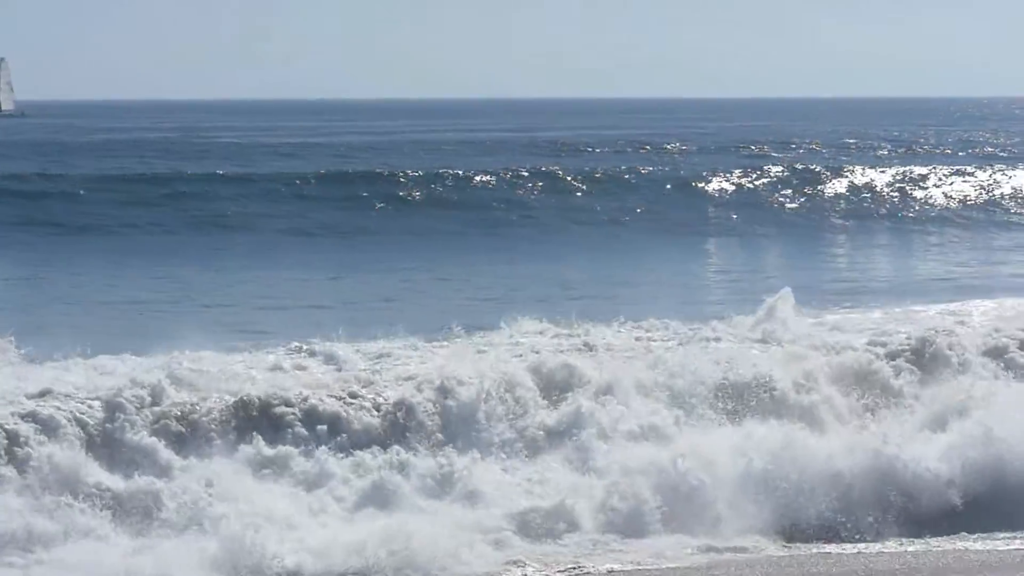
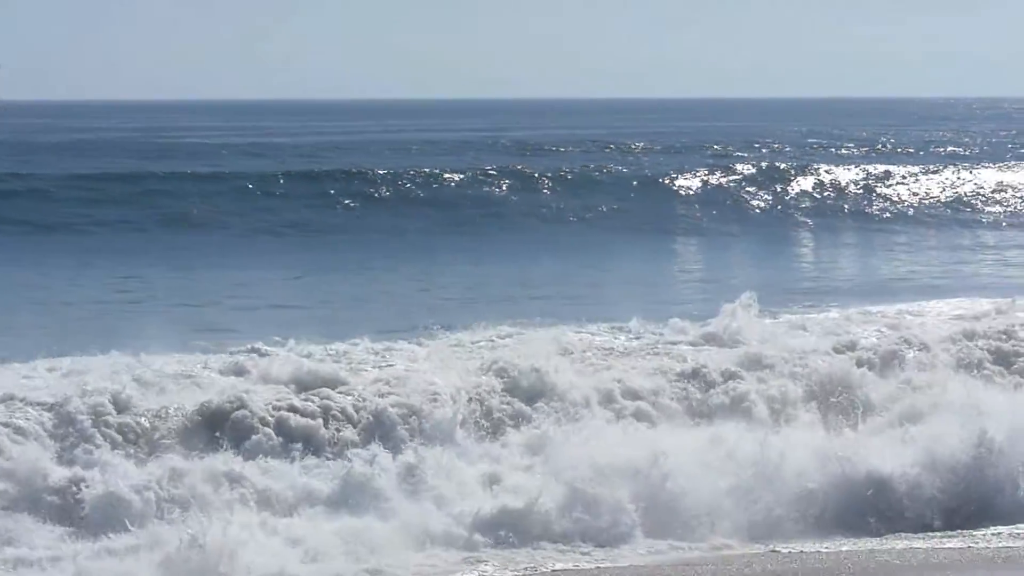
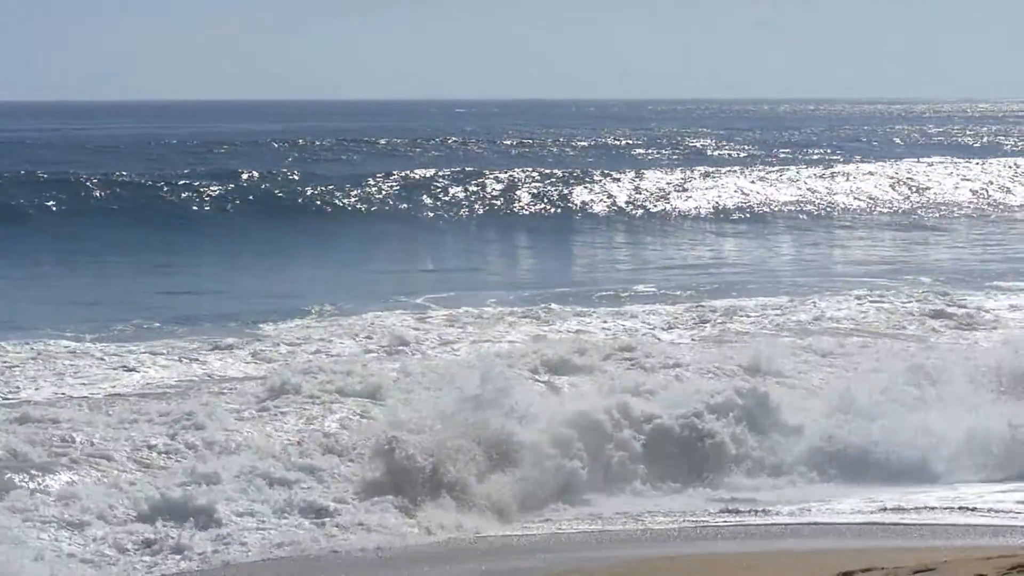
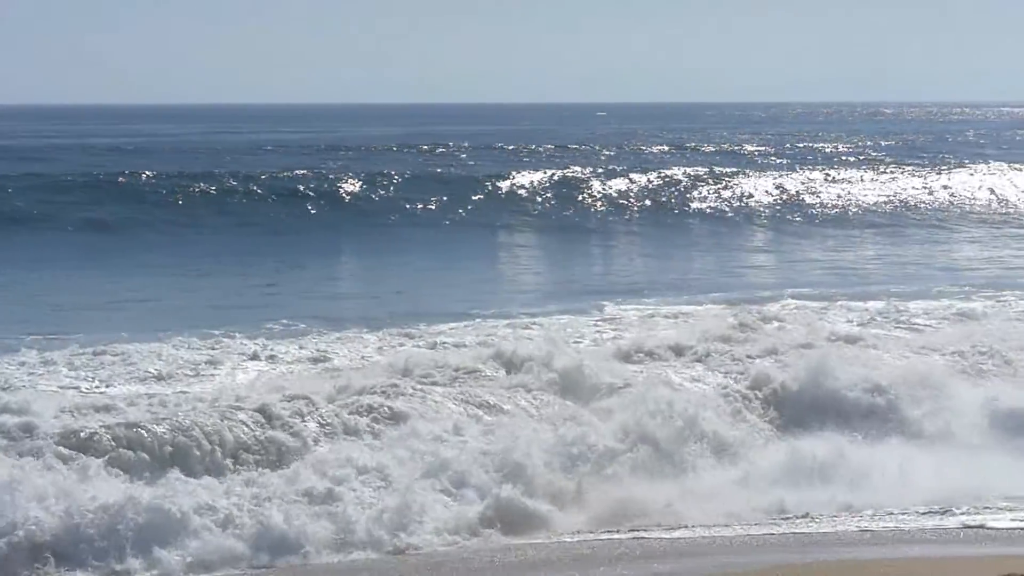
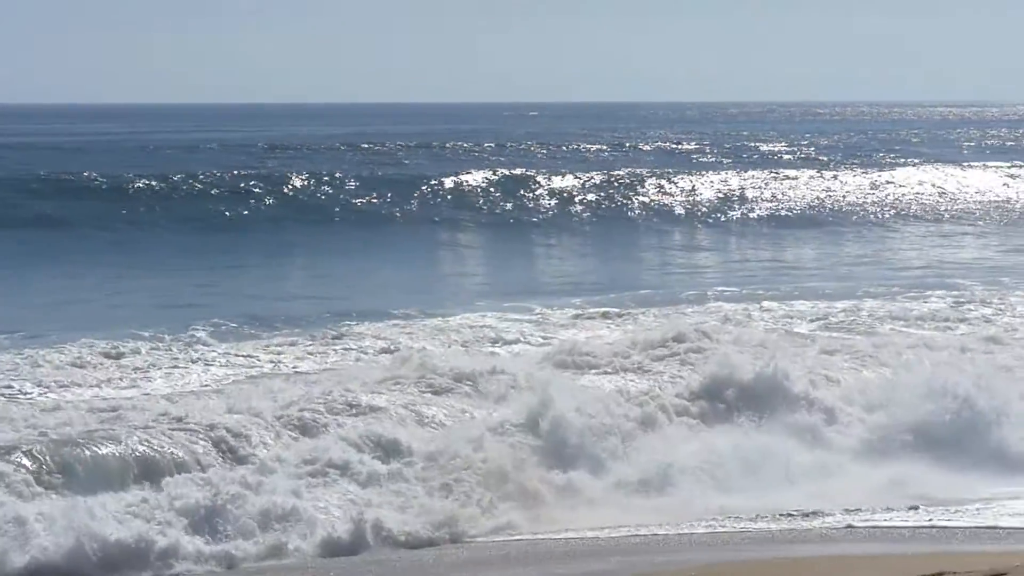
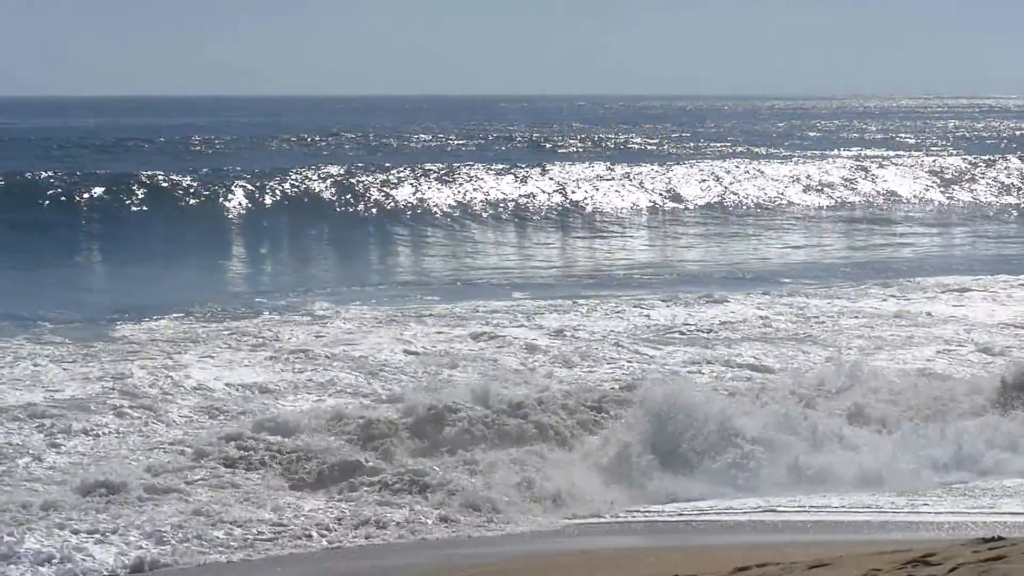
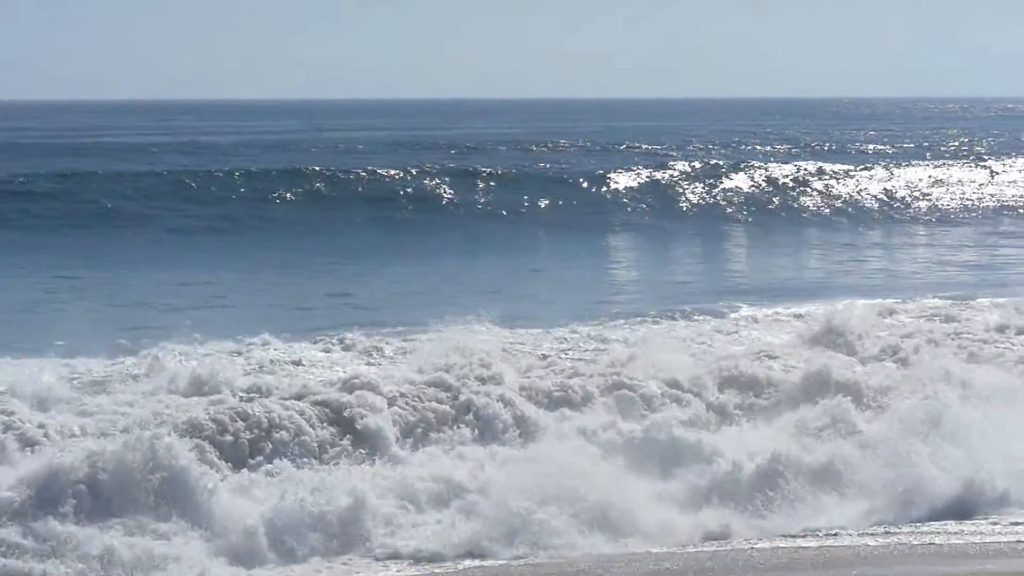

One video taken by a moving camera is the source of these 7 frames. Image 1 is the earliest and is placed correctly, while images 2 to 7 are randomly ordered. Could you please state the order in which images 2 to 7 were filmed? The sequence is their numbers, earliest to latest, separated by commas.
2, 7, 4, 5, 3, 6
